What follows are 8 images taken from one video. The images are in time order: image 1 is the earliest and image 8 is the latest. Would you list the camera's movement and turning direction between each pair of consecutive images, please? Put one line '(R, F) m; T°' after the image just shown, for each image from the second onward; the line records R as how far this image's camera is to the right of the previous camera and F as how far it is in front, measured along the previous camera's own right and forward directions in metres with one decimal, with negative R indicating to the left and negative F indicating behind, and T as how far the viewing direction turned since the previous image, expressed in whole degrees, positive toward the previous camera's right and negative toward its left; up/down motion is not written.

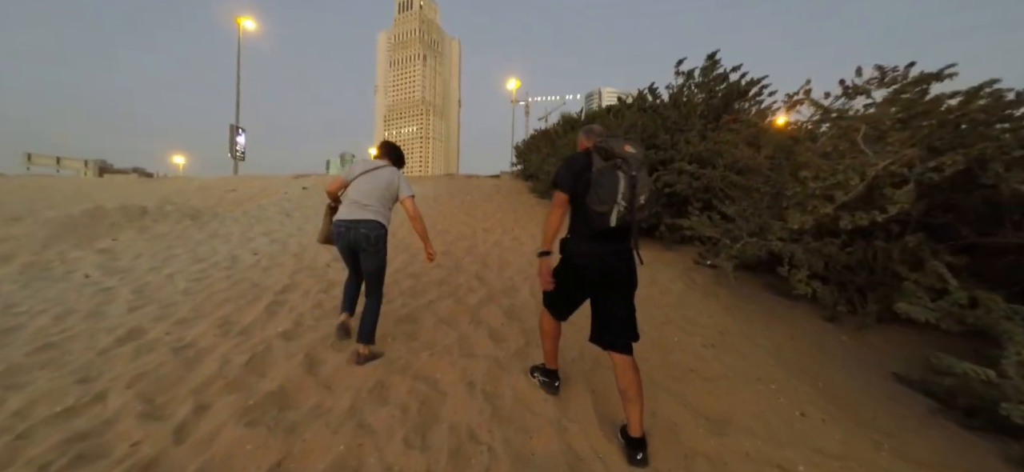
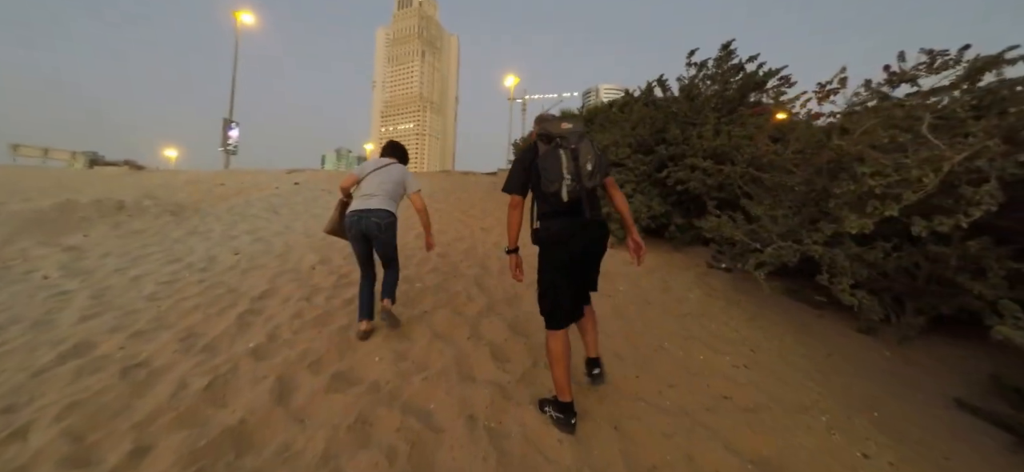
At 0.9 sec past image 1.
(-0.1, +0.4) m; 0°
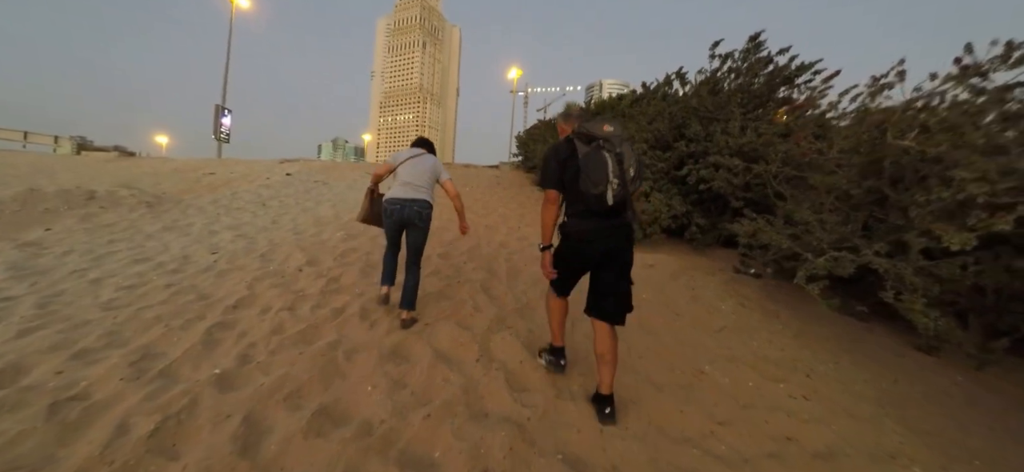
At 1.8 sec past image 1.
(-0.2, +0.5) m; +1°
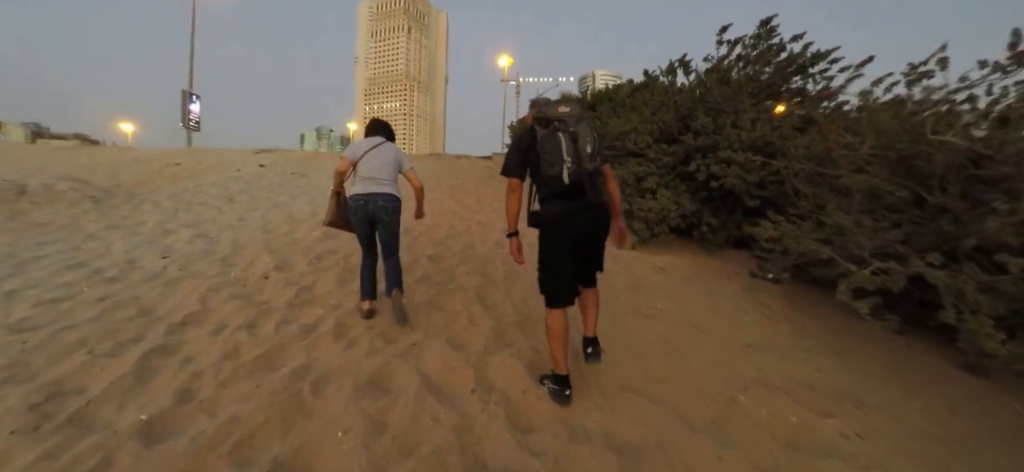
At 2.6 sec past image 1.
(-0.1, +0.5) m; +2°
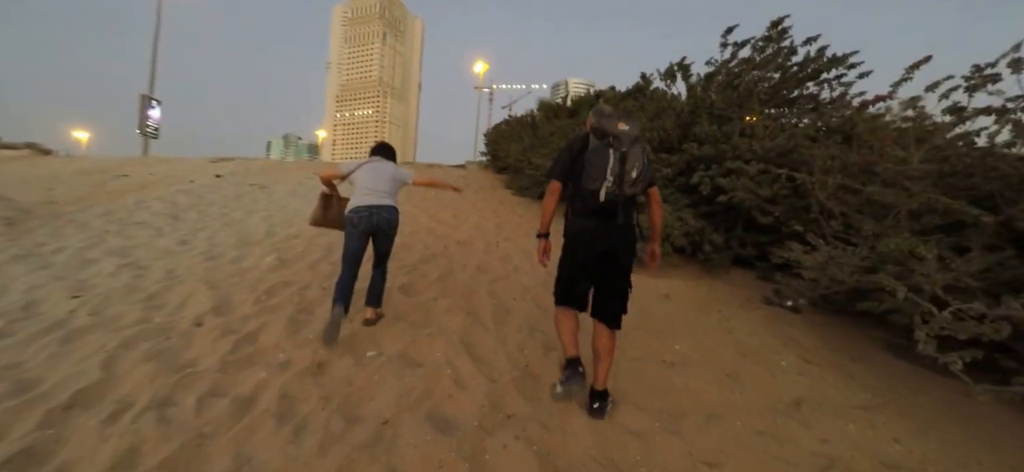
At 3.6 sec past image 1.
(-0.1, +0.6) m; +3°
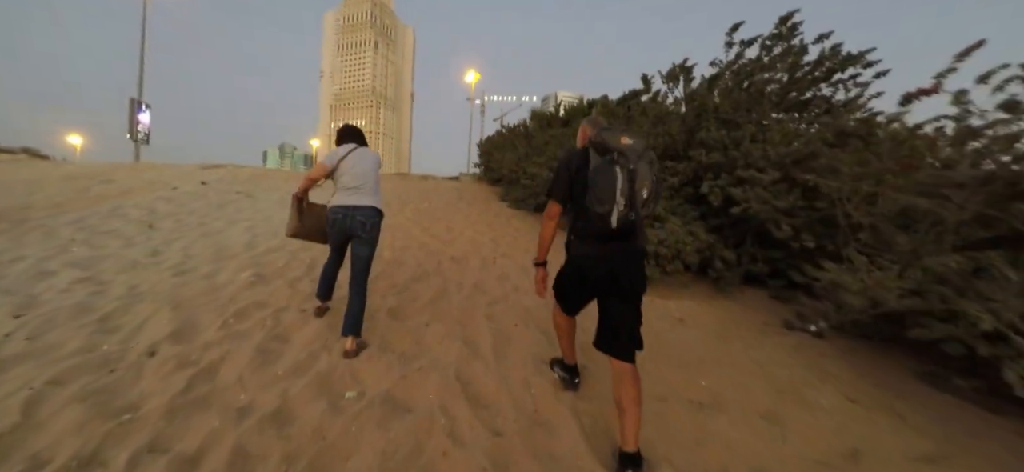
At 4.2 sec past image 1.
(-0.1, +0.4) m; +1°
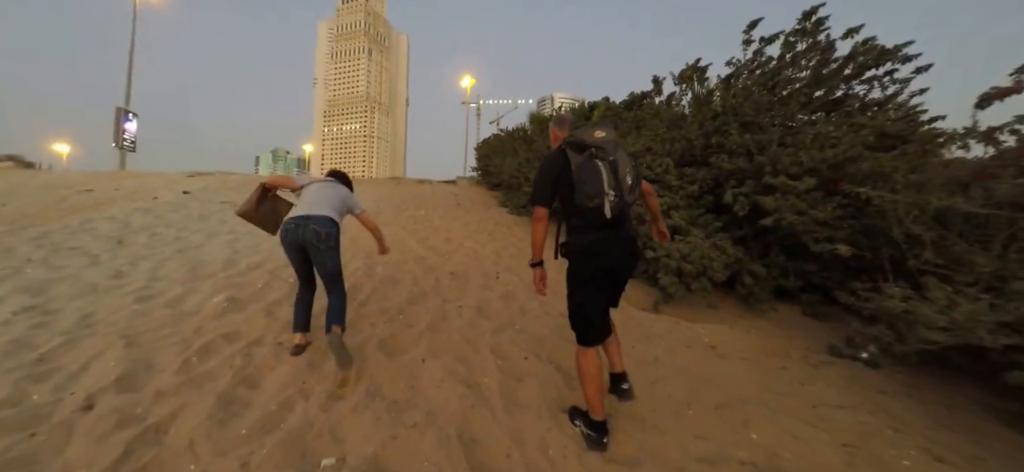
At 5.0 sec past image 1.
(-0.1, +0.4) m; 0°
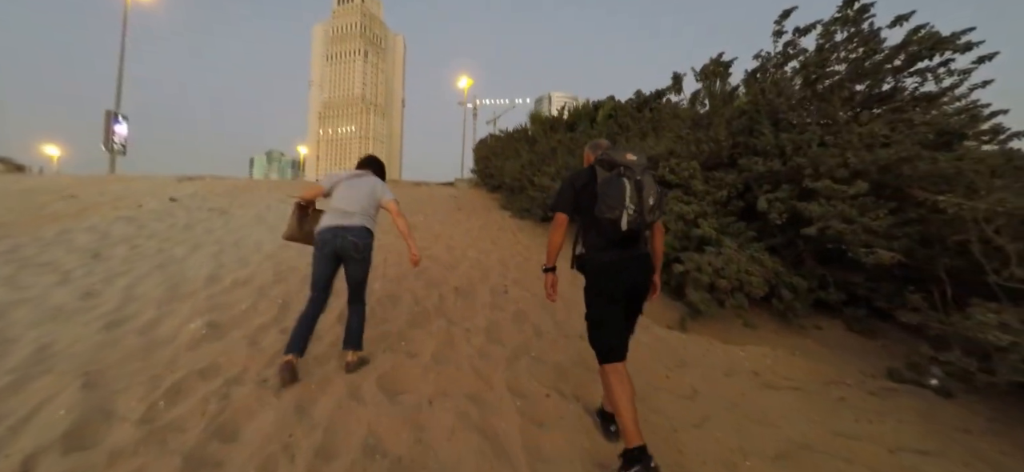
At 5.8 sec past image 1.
(-0.1, +0.4) m; 0°
